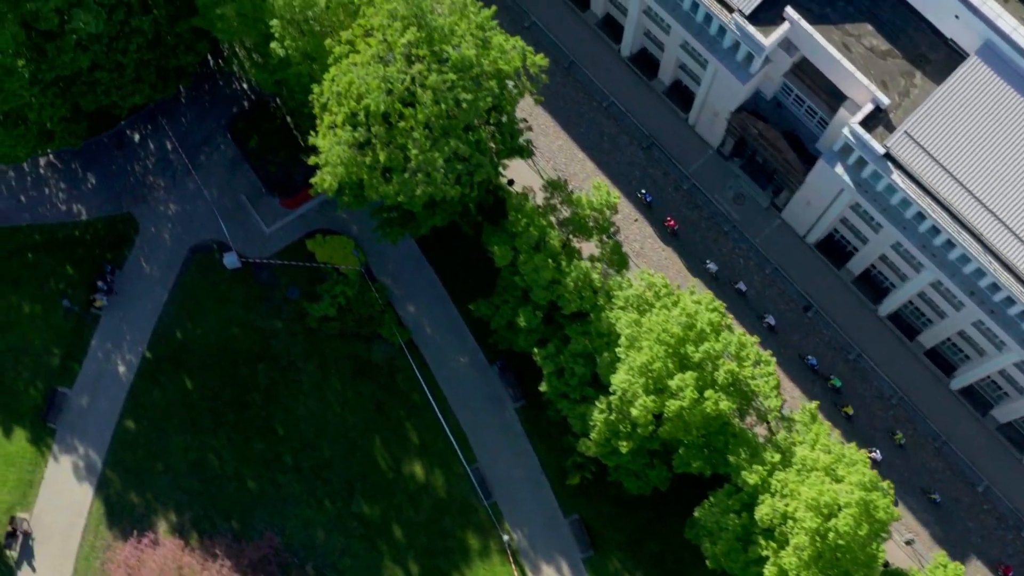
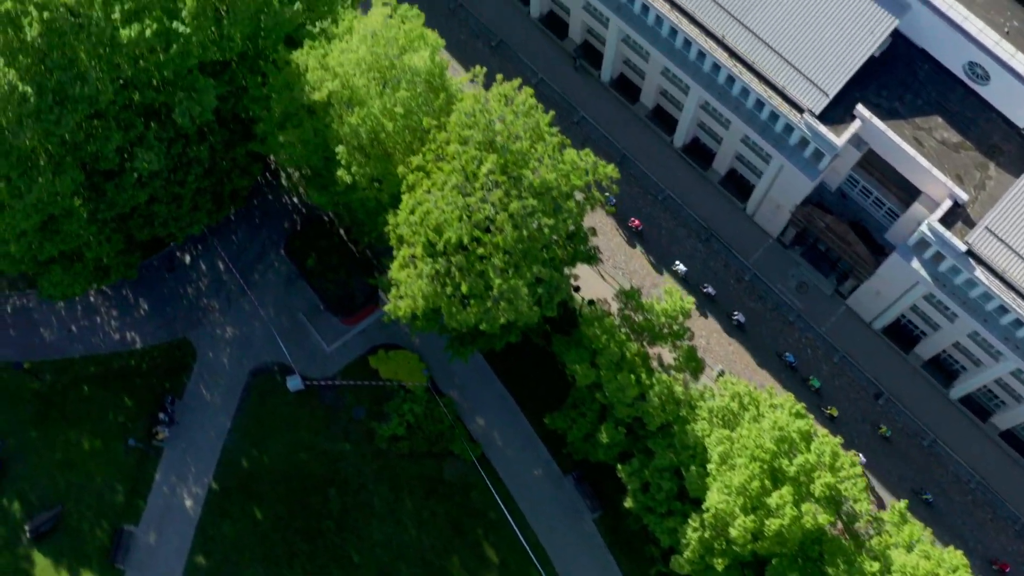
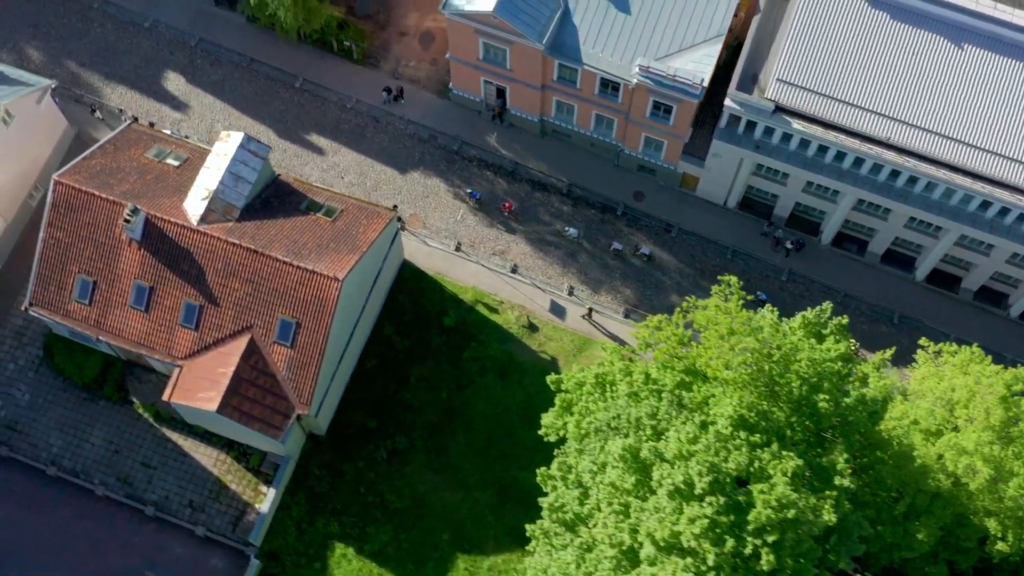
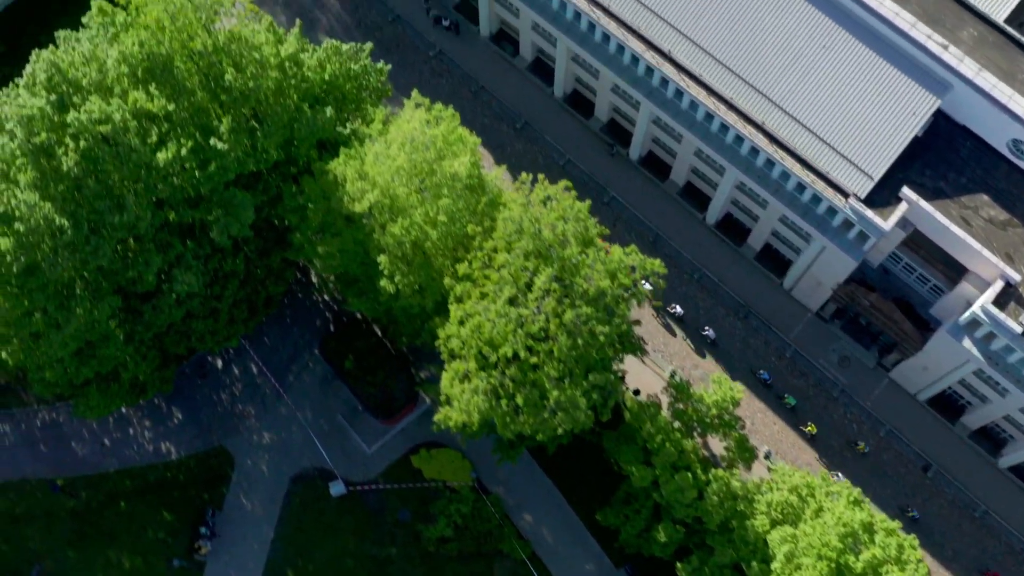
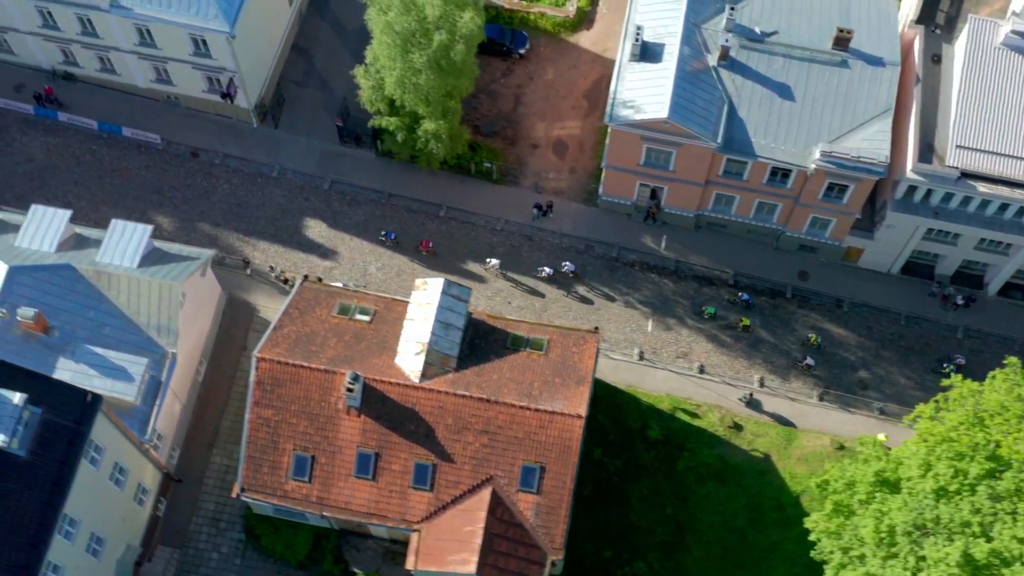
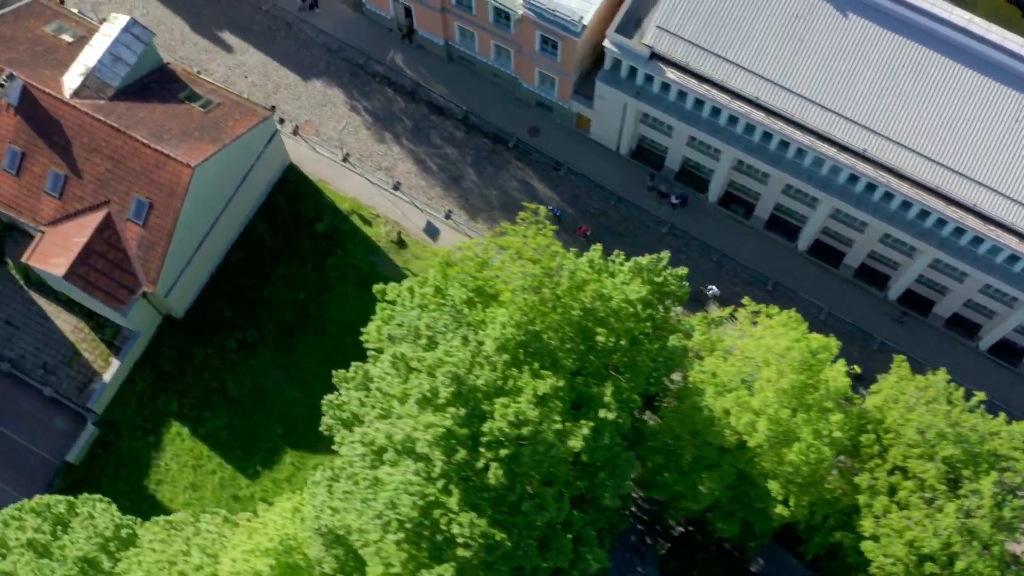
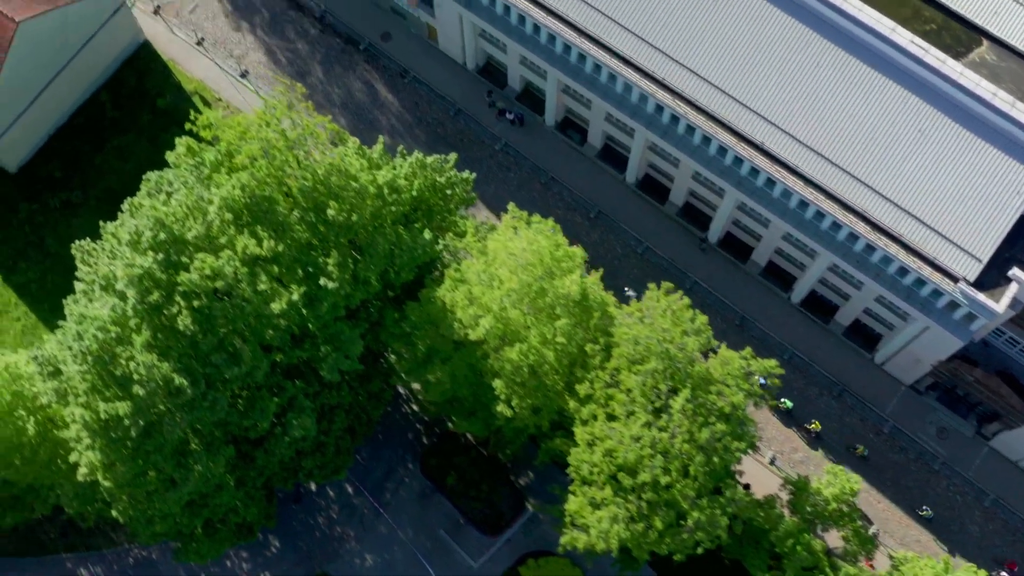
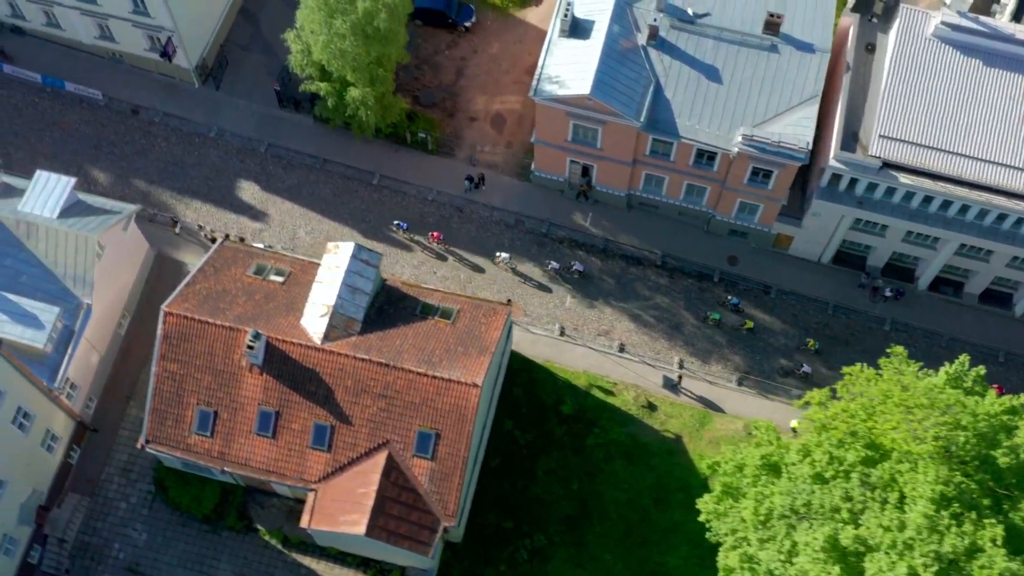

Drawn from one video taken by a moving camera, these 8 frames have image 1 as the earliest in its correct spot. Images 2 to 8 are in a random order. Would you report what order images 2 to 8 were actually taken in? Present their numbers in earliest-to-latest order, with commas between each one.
2, 4, 7, 6, 3, 8, 5
